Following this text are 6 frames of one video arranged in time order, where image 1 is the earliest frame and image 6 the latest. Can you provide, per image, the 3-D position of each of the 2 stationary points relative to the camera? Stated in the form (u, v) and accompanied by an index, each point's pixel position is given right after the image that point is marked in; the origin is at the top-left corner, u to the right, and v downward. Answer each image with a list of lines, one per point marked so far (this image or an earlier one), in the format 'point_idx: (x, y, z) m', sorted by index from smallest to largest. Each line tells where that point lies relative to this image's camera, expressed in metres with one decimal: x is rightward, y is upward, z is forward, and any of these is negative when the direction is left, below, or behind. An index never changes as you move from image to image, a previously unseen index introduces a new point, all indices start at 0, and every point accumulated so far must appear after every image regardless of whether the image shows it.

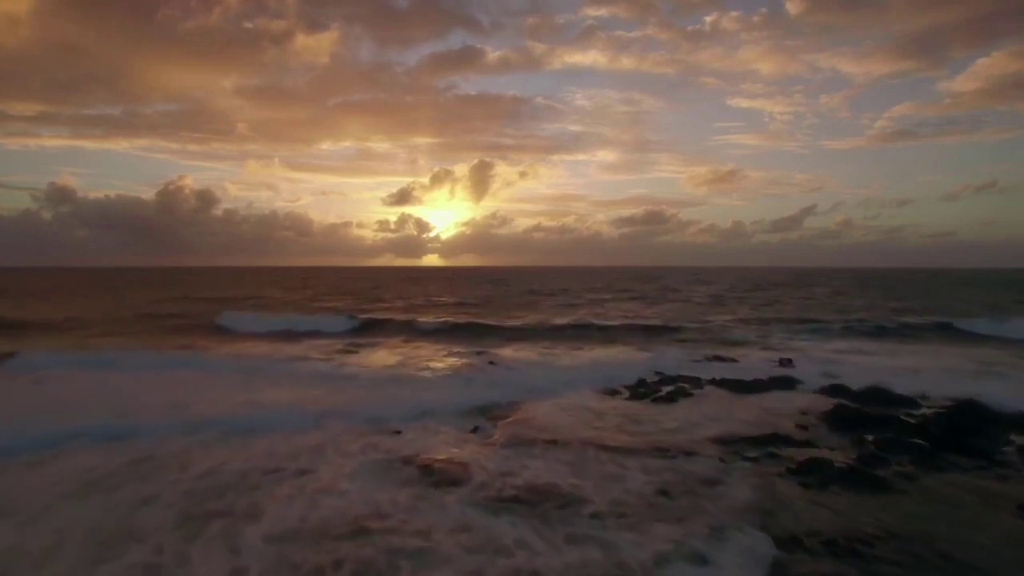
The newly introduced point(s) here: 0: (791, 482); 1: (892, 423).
0: (+2.9, -2.0, +5.6) m
1: (+5.1, -1.8, +7.3) m
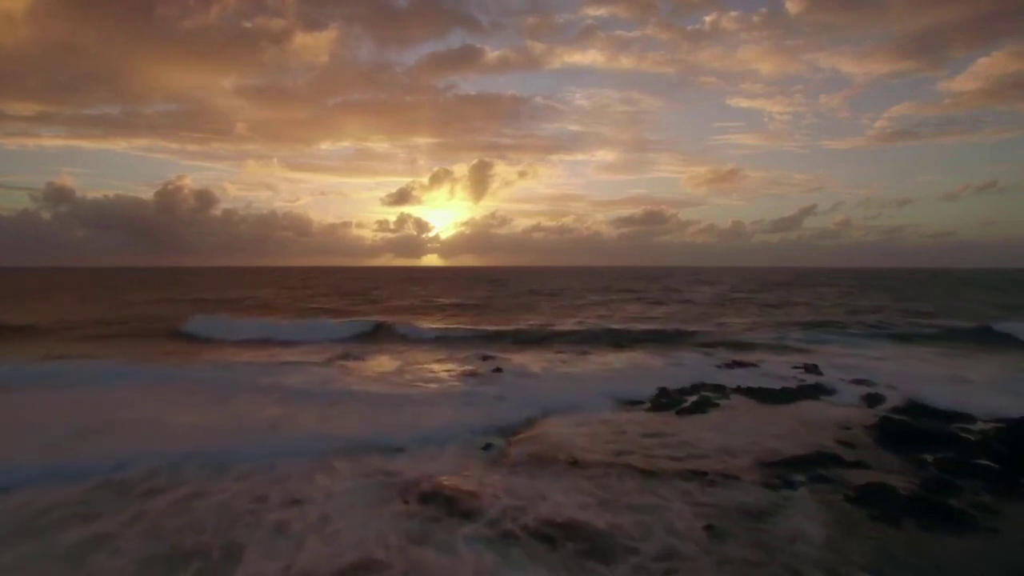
0: (+3.0, -2.0, +4.9) m
1: (+5.2, -1.8, +6.6) m
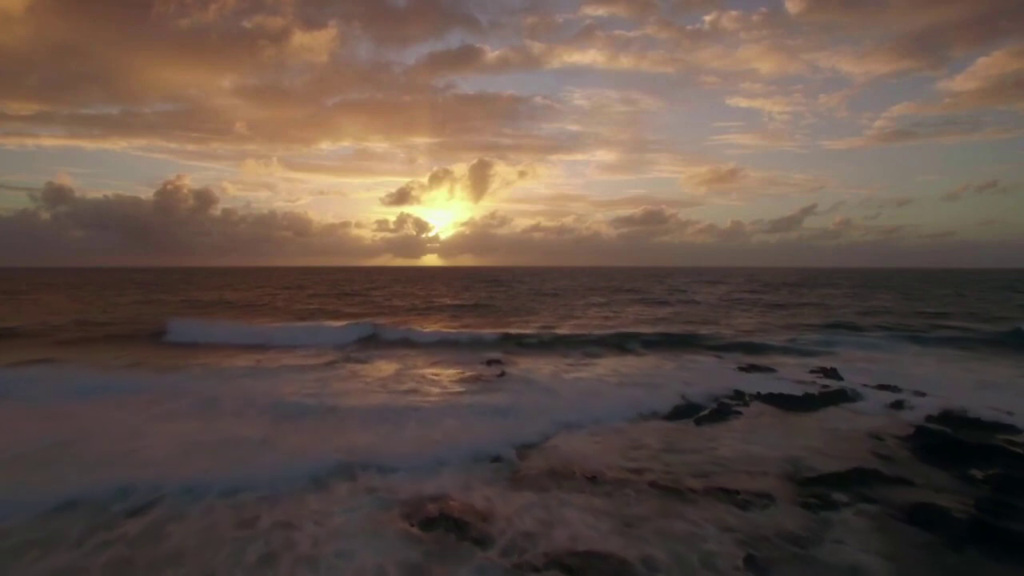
0: (+3.2, -2.0, +4.4) m
1: (+5.4, -1.8, +6.1) m
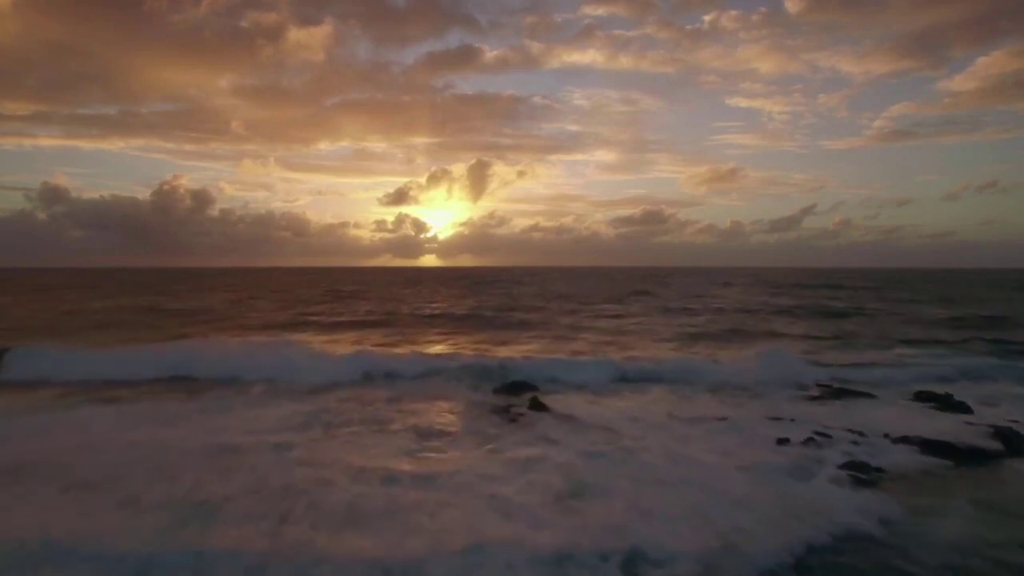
0: (+3.6, -2.3, +2.5) m
1: (+5.8, -2.1, +4.2) m
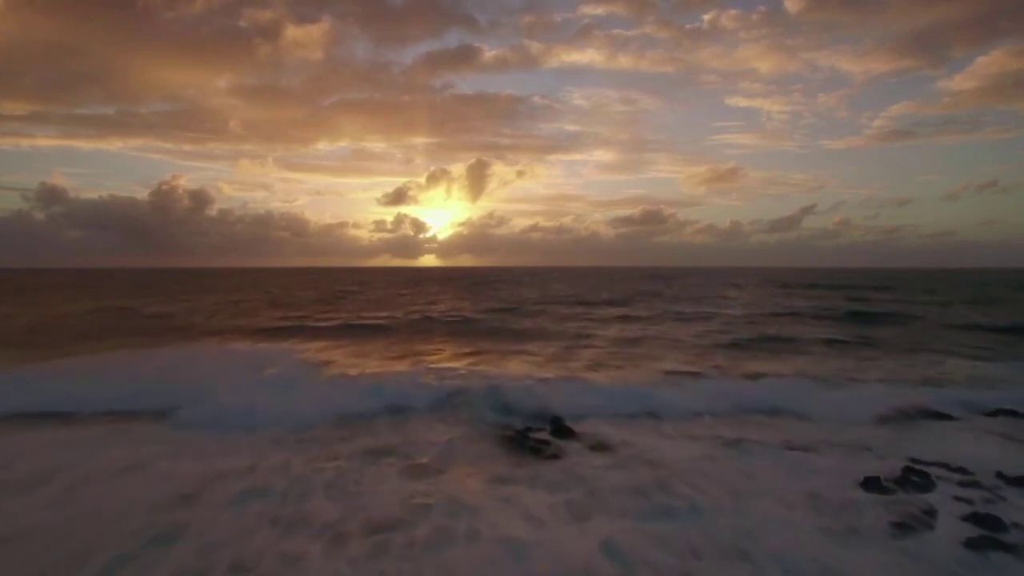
0: (+4.0, -2.4, +1.1) m
1: (+6.2, -2.2, +2.8) m
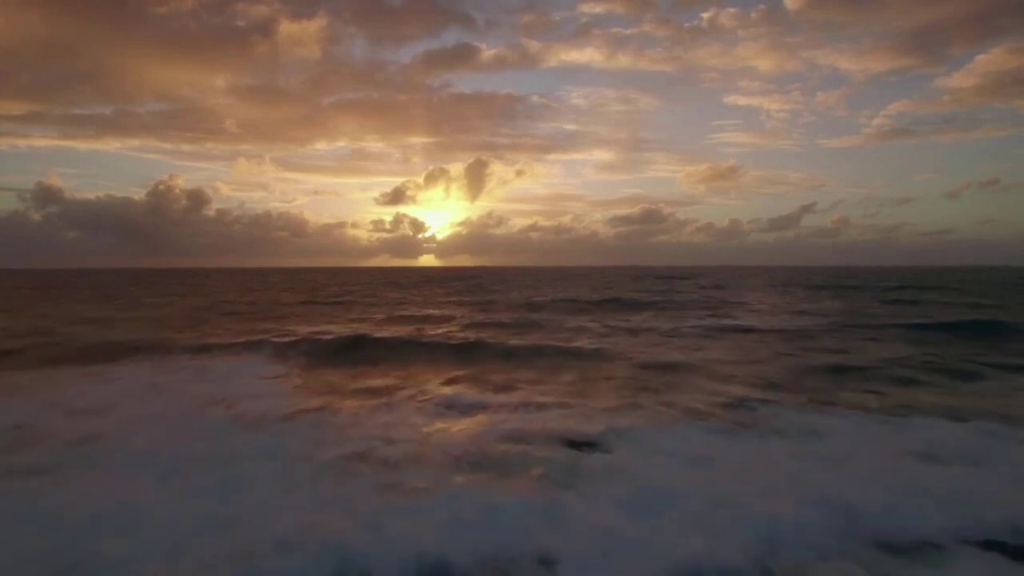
0: (+4.7, -2.5, -0.2) m
1: (+6.9, -2.3, +1.5) m
